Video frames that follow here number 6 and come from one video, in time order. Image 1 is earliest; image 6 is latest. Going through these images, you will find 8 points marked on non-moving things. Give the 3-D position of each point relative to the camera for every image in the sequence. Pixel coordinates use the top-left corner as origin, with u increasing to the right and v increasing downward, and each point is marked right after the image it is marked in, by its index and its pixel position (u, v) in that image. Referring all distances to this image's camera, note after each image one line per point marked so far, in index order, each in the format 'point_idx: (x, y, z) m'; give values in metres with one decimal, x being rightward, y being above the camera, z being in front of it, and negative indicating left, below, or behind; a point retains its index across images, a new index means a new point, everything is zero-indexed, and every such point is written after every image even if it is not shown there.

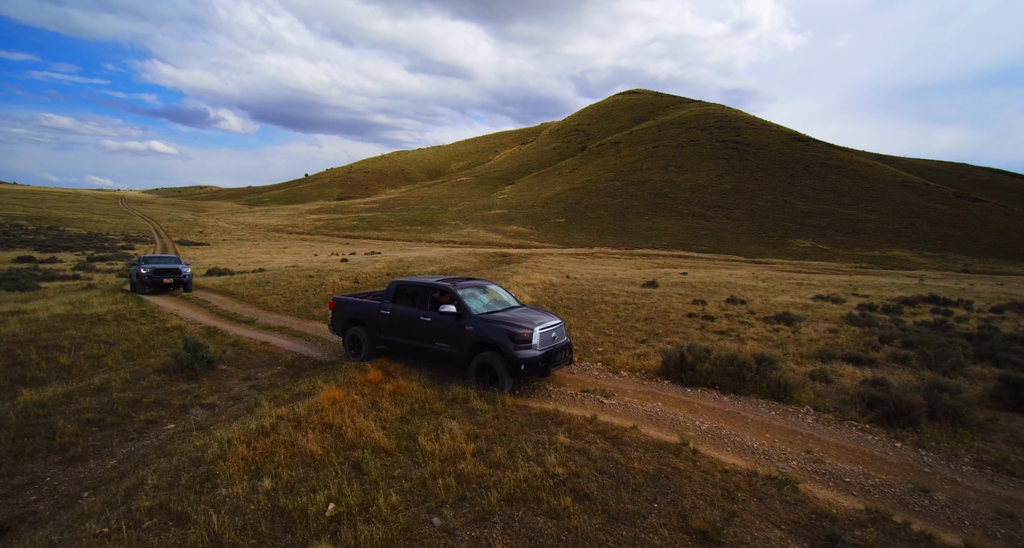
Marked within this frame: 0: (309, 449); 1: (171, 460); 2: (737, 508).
0: (-2.4, -2.1, +5.6) m
1: (-4.0, -2.2, +5.6) m
2: (+2.2, -2.2, +4.6) m
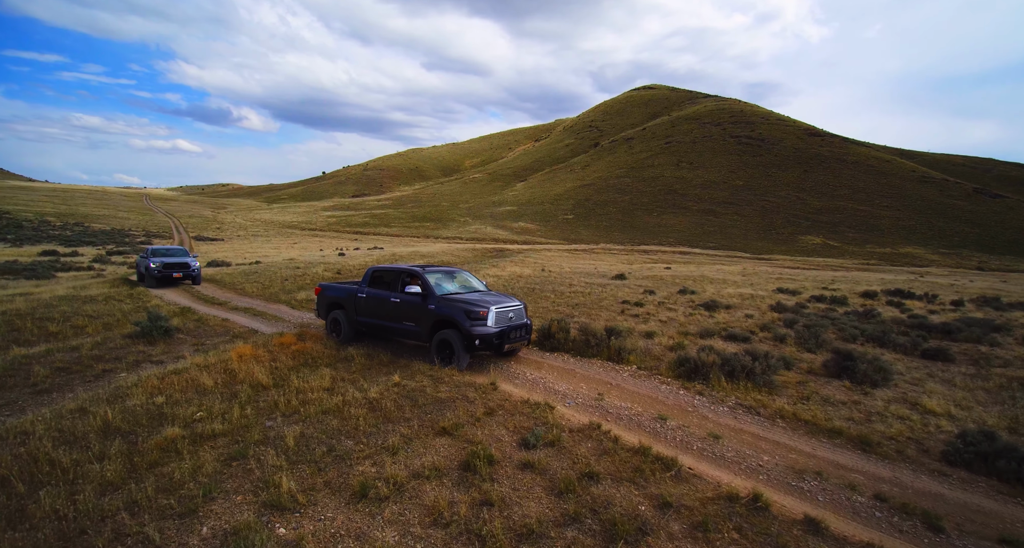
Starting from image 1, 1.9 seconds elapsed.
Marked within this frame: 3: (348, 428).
0: (-4.9, -1.7, +7.5) m
1: (-6.5, -1.8, +7.6) m
2: (-0.4, -1.9, +6.4) m
3: (-2.1, -1.9, +5.9) m
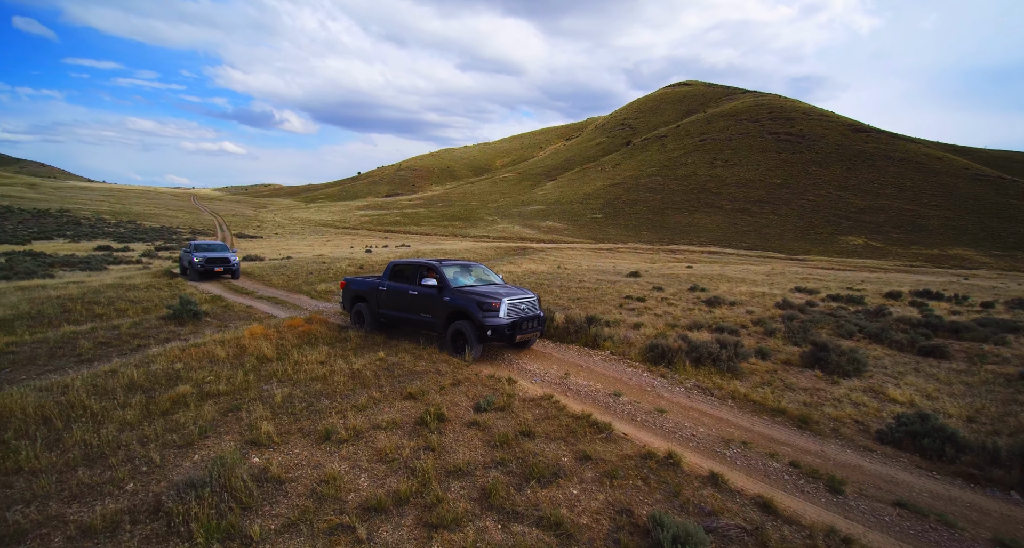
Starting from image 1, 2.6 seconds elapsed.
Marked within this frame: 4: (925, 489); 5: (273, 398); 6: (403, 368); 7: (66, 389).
0: (-5.4, -1.5, +8.7) m
1: (-7.0, -1.5, +8.8) m
2: (-1.0, -1.7, +7.2) m
3: (-2.7, -1.7, +6.9) m
4: (+4.9, -2.5, +5.7) m
5: (-3.3, -1.7, +6.6) m
6: (-1.8, -1.6, +7.9) m
7: (-6.4, -1.6, +6.8) m
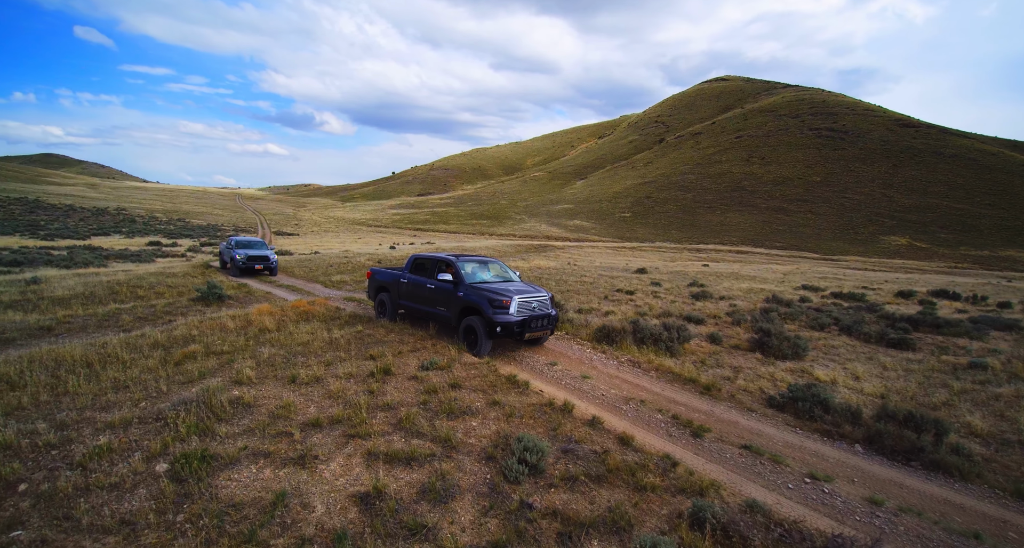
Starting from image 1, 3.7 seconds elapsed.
0: (-6.3, -1.1, +10.4) m
1: (-7.9, -1.2, +10.7) m
2: (-1.9, -1.4, +8.7) m
3: (-3.7, -1.4, +8.4) m
4: (+3.8, -2.3, +6.8) m
5: (-4.4, -1.4, +8.3) m
6: (-2.8, -1.3, +9.4) m
7: (-7.4, -1.3, +8.6) m
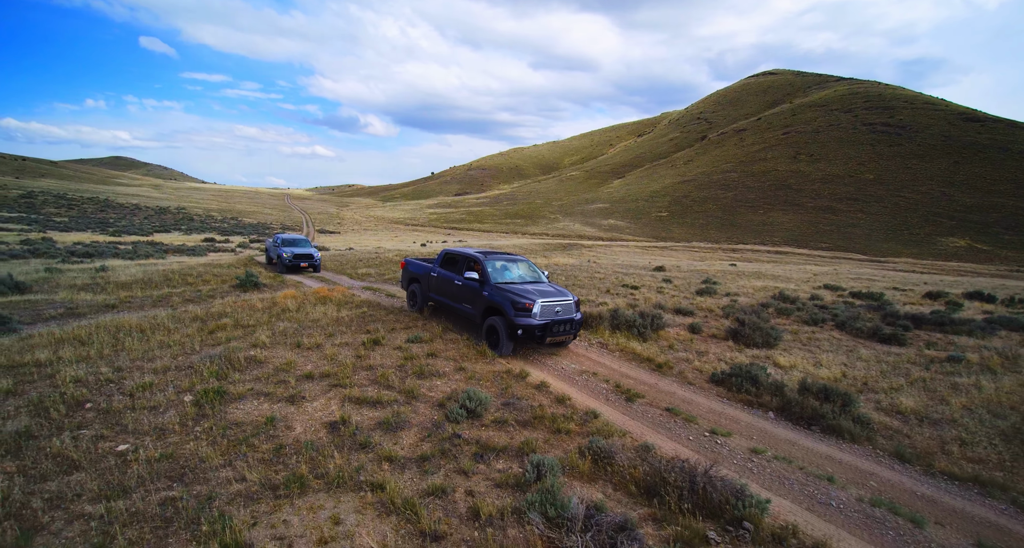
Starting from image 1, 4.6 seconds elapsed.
0: (-6.6, -0.8, +12.2) m
1: (-8.2, -0.8, +12.6) m
2: (-2.4, -1.2, +10.1) m
3: (-4.2, -1.1, +10.0) m
4: (+3.2, -2.1, +7.7) m
5: (-4.9, -1.1, +9.9) m
6: (-3.2, -1.0, +10.9) m
7: (-7.8, -1.0, +10.4) m
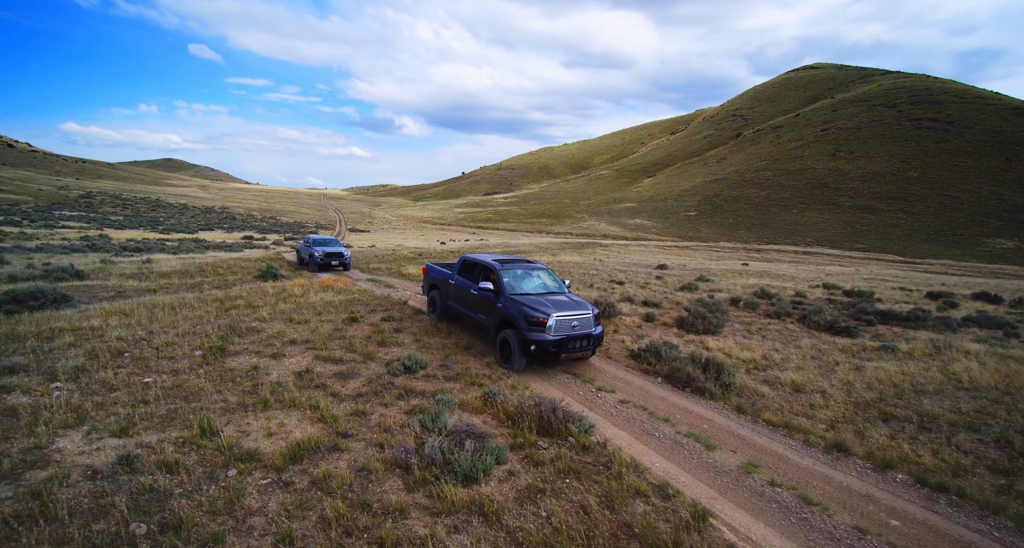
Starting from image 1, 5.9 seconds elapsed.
0: (-7.4, -0.5, +14.4) m
1: (-9.0, -0.6, +14.9) m
2: (-3.4, -0.9, +12.1) m
3: (-5.2, -0.8, +12.1) m
4: (+2.0, -1.9, +9.3) m
5: (-5.9, -0.8, +12.0) m
6: (-4.1, -0.7, +12.9) m
7: (-8.8, -0.7, +12.7) m
